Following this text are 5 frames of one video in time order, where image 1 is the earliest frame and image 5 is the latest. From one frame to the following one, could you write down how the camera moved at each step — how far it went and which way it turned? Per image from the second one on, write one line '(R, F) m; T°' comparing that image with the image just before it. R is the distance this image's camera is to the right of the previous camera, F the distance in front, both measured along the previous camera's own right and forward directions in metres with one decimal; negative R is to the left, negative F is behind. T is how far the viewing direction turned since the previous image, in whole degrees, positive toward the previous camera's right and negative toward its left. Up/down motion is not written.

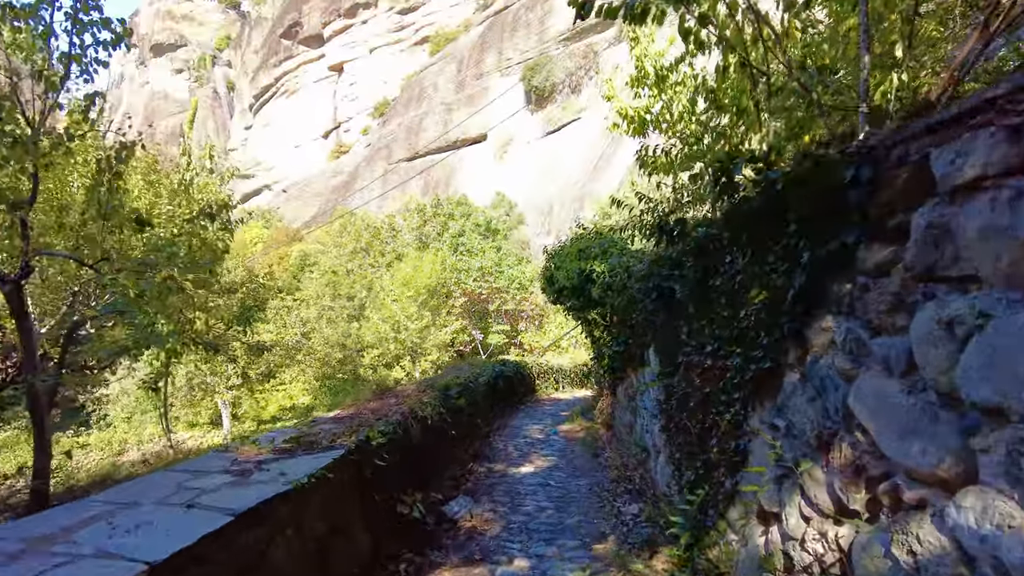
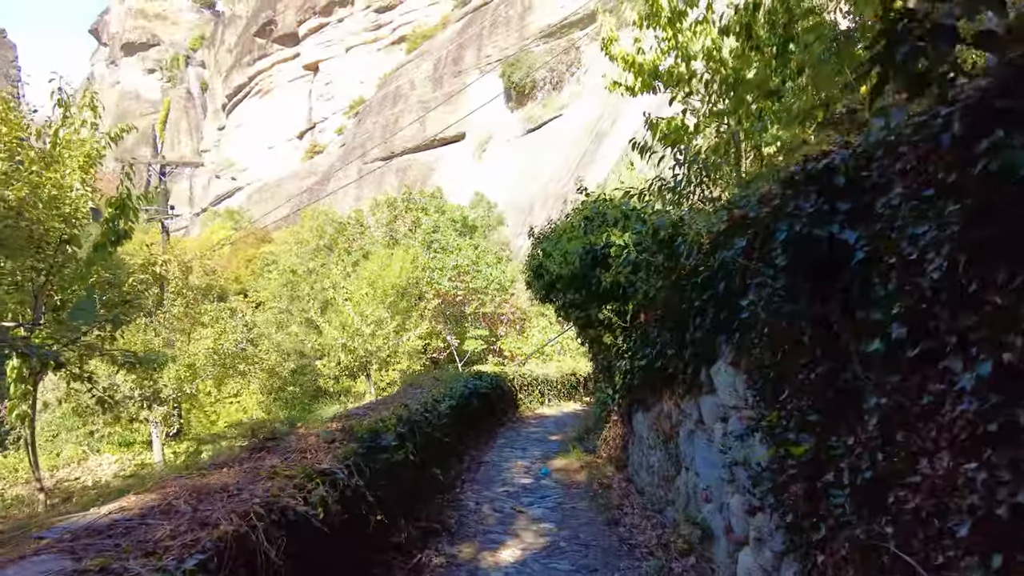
(0.0, +2.3) m; +2°
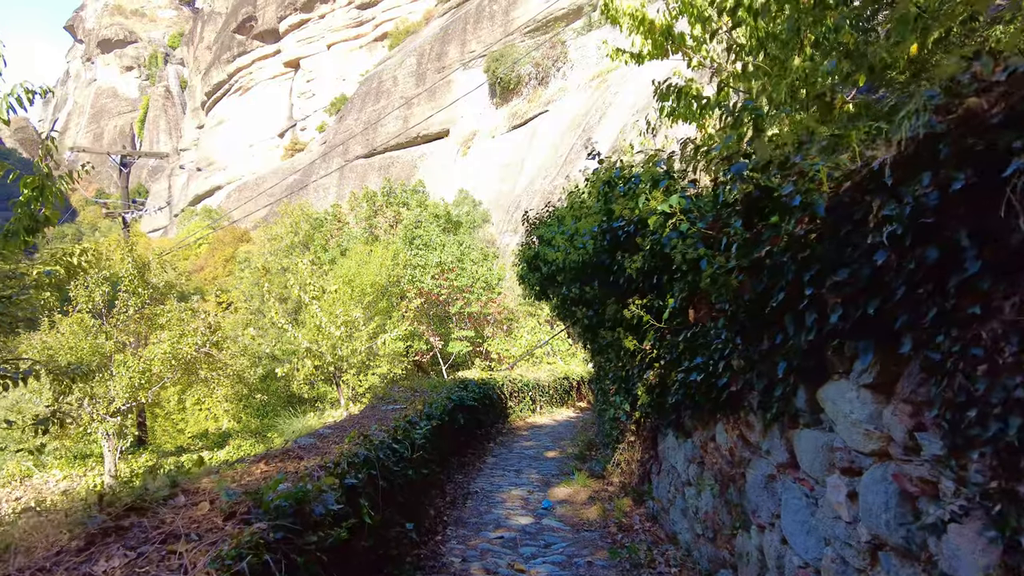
(-0.1, +1.3) m; +1°
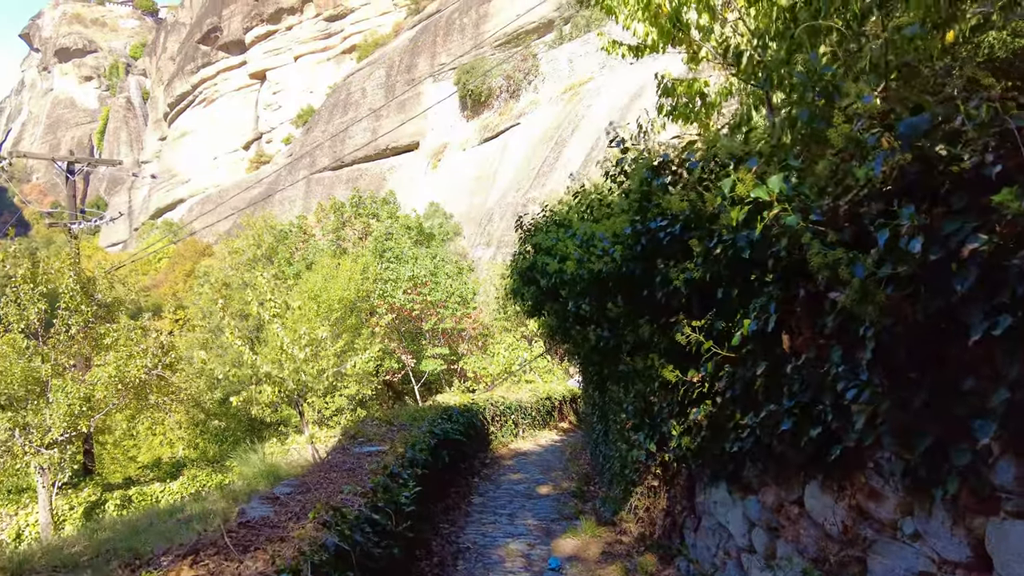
(-0.2, +0.9) m; +3°
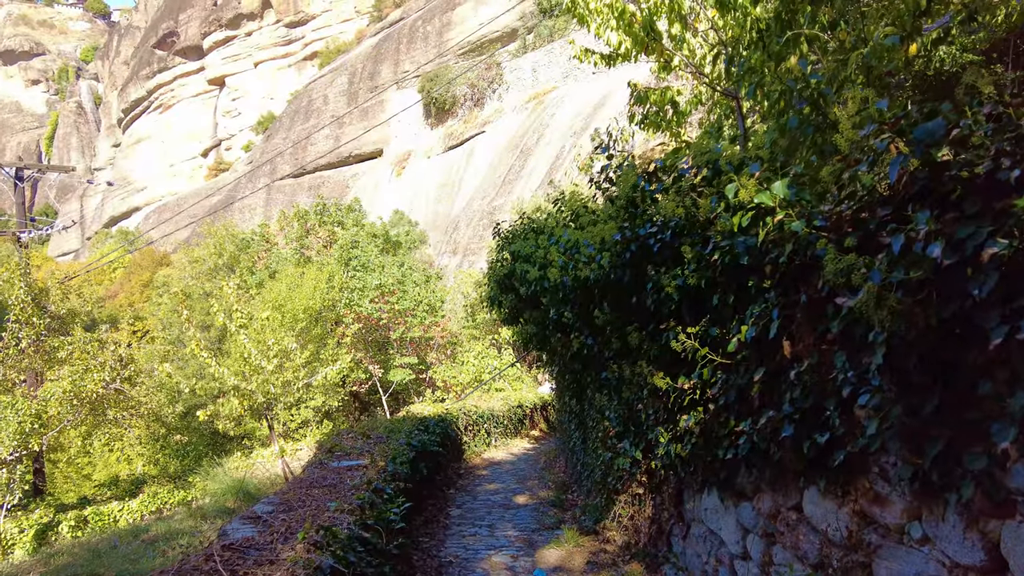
(-0.1, +0.1) m; +3°
